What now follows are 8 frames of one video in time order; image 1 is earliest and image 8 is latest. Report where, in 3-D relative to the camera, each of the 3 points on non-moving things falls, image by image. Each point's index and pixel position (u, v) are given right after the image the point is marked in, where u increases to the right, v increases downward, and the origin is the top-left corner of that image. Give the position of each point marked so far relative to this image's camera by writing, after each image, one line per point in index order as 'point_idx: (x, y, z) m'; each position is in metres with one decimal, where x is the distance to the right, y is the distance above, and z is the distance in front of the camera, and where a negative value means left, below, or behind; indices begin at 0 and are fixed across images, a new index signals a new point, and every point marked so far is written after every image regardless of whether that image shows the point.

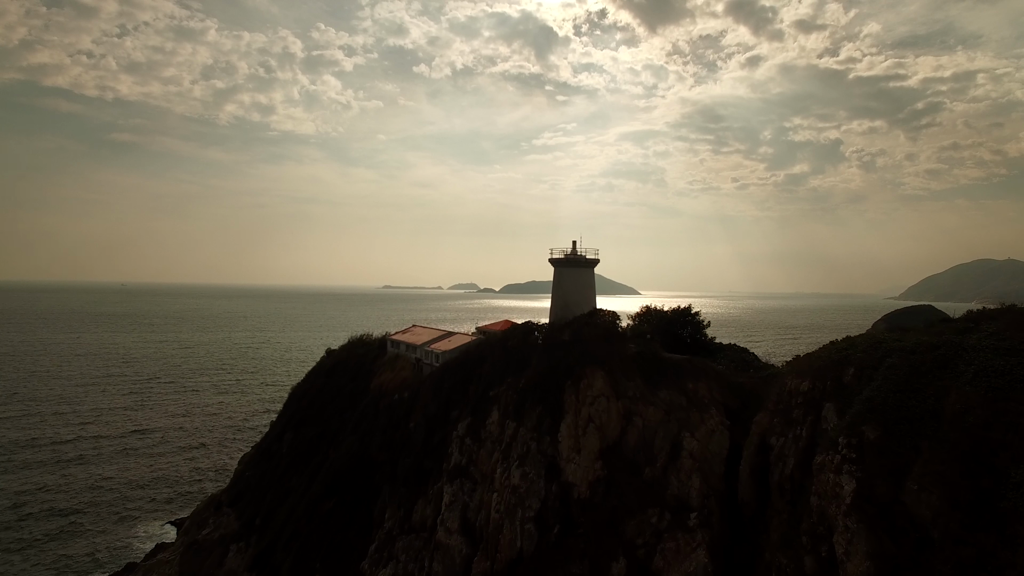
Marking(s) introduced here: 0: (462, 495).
0: (-1.6, -6.6, +17.2) m
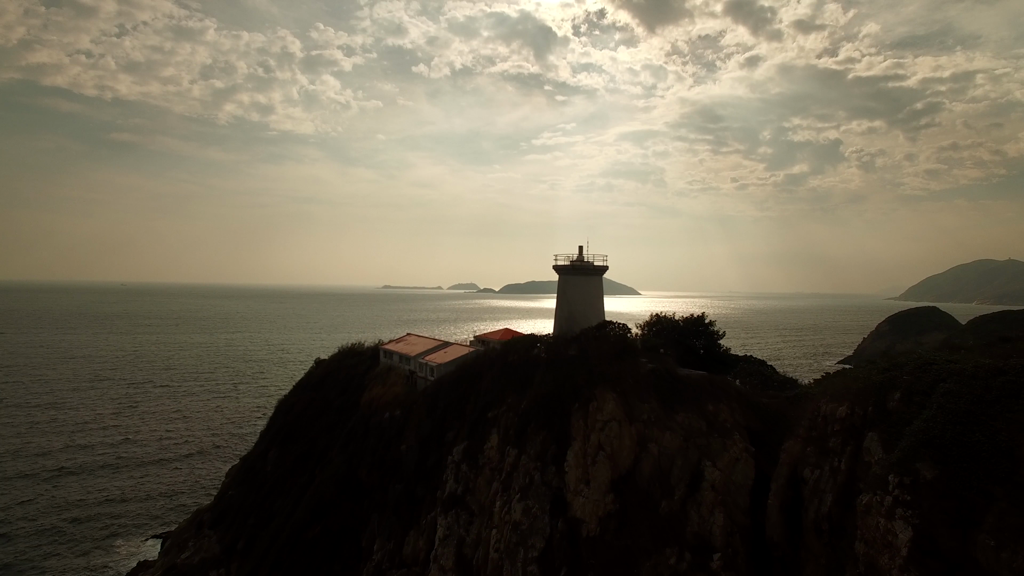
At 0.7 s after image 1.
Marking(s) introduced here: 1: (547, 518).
0: (-1.6, -6.9, +15.7) m
1: (+0.9, -5.9, +14.1) m
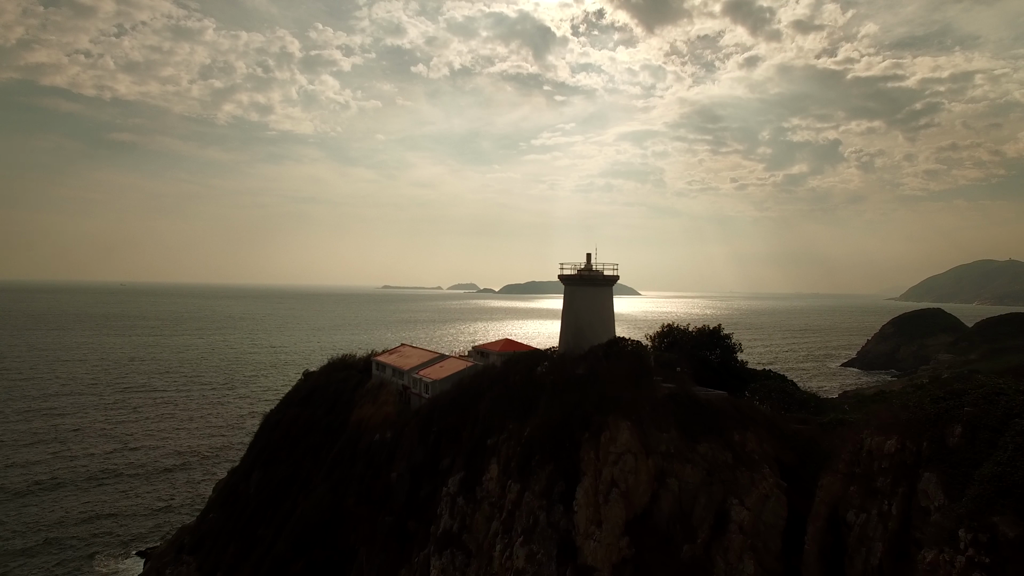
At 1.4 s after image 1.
0: (-1.4, -7.3, +14.3) m
1: (+1.0, -6.3, +12.7) m
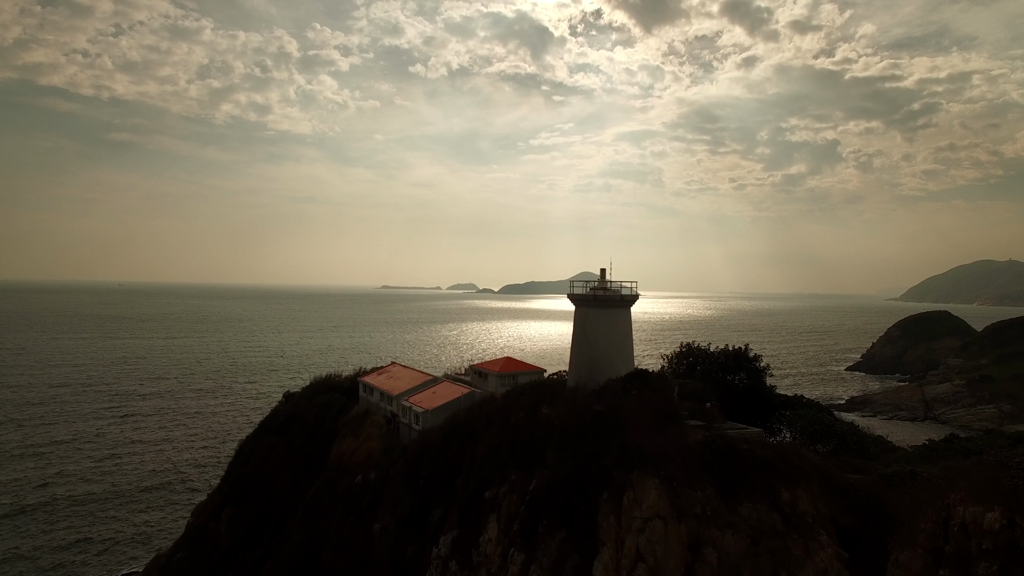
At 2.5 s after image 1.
0: (-0.1, -7.1, +14.1) m
1: (+2.3, -6.1, +12.5) m
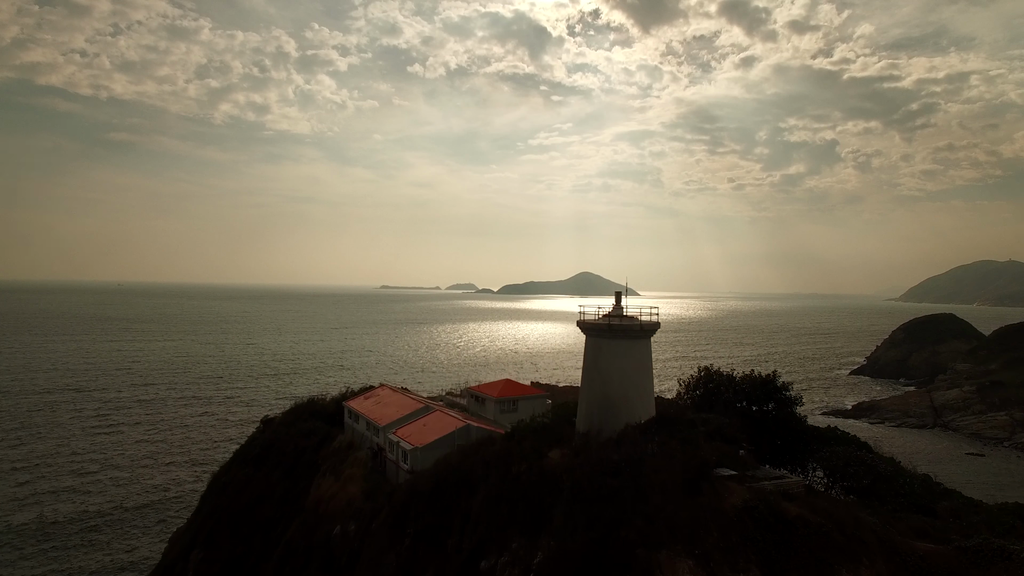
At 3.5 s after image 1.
0: (-0.1, -7.8, +11.6) m
1: (+2.4, -6.8, +10.1) m
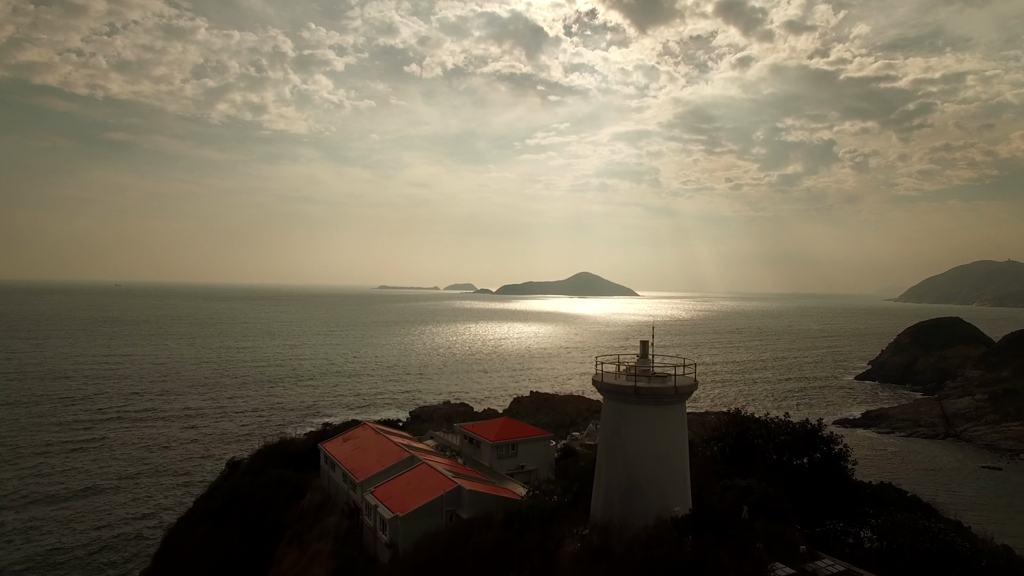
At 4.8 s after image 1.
0: (0.0, -8.8, +8.5) m
1: (+2.4, -7.8, +6.9) m
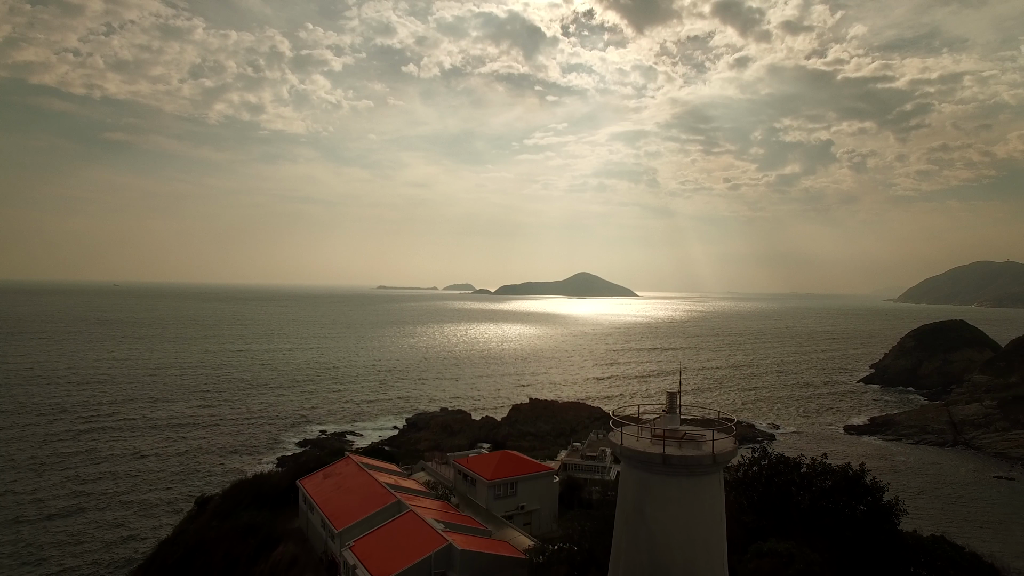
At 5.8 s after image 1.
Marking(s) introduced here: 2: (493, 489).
0: (0.0, -9.5, +6.2) m
1: (+2.5, -8.5, +4.7) m
2: (-0.6, -6.8, +18.5) m
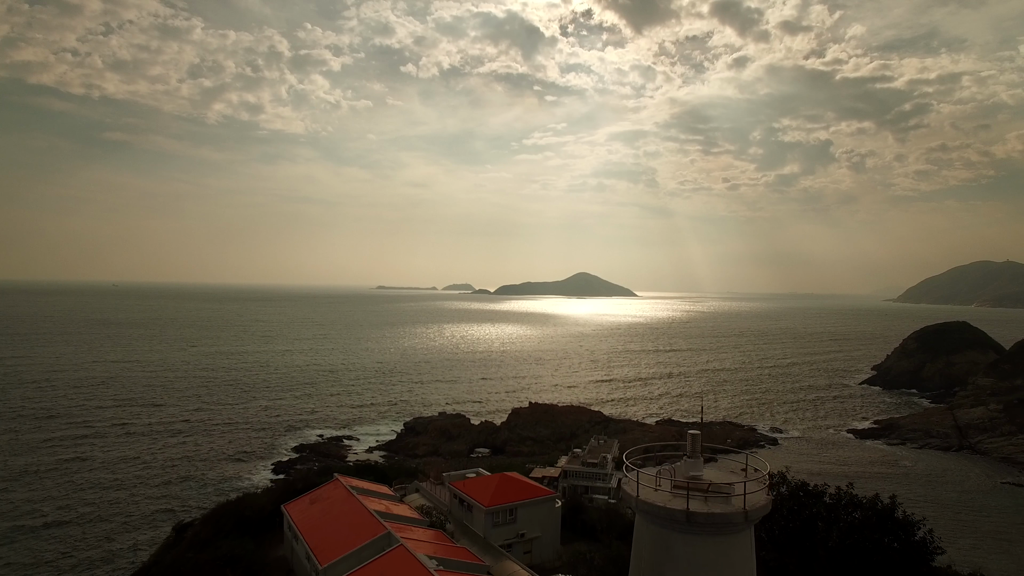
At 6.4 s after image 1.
0: (0.0, -9.9, +4.9) m
1: (+2.5, -8.9, +3.4) m
2: (-0.6, -7.2, +17.2) m
